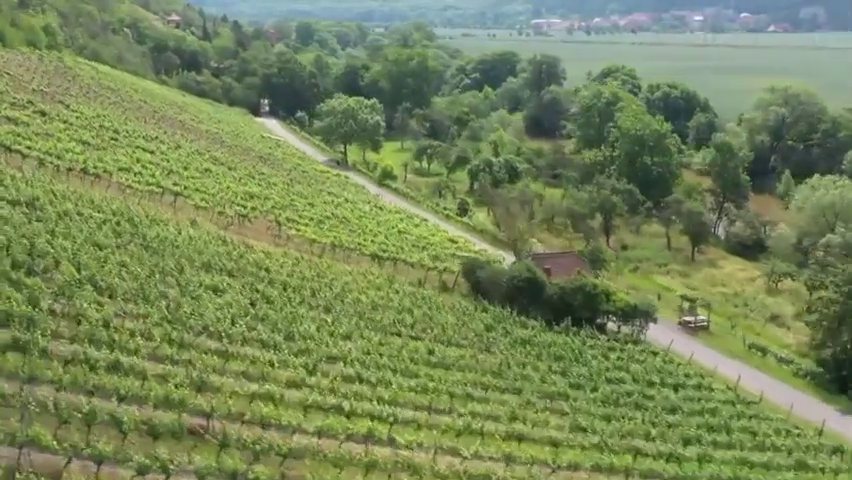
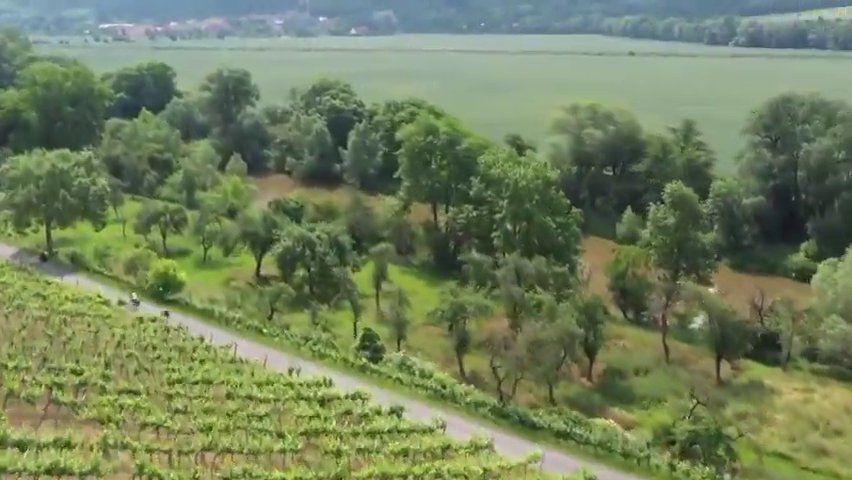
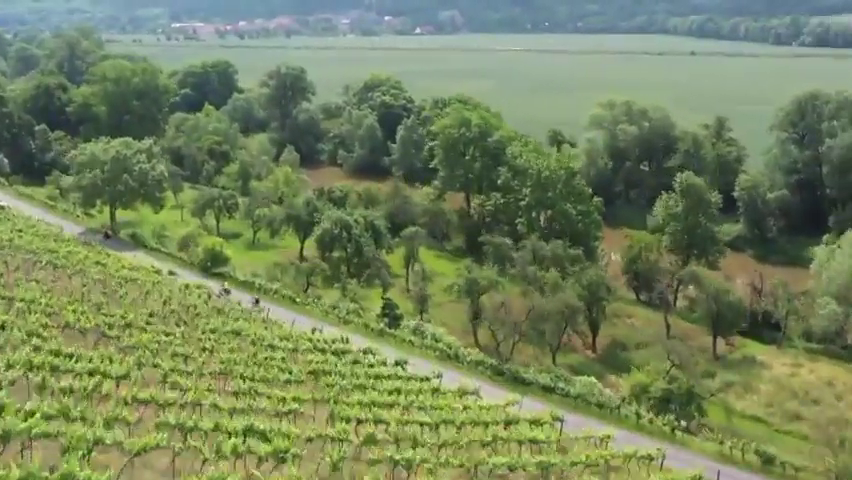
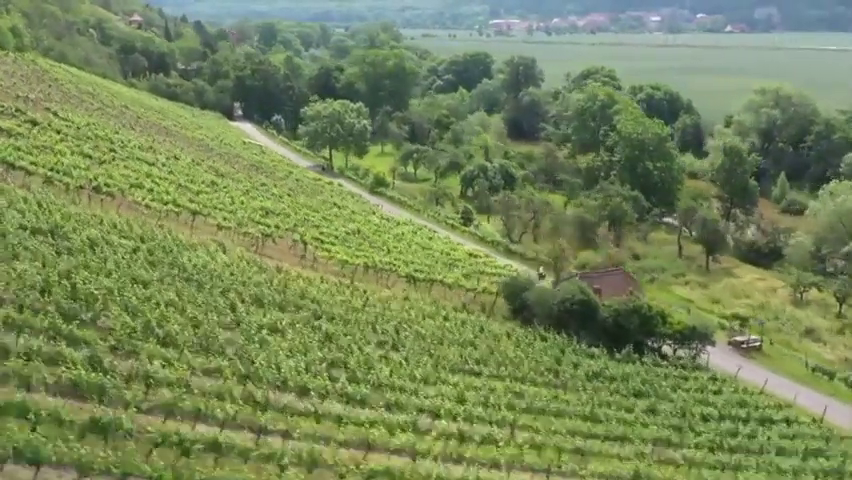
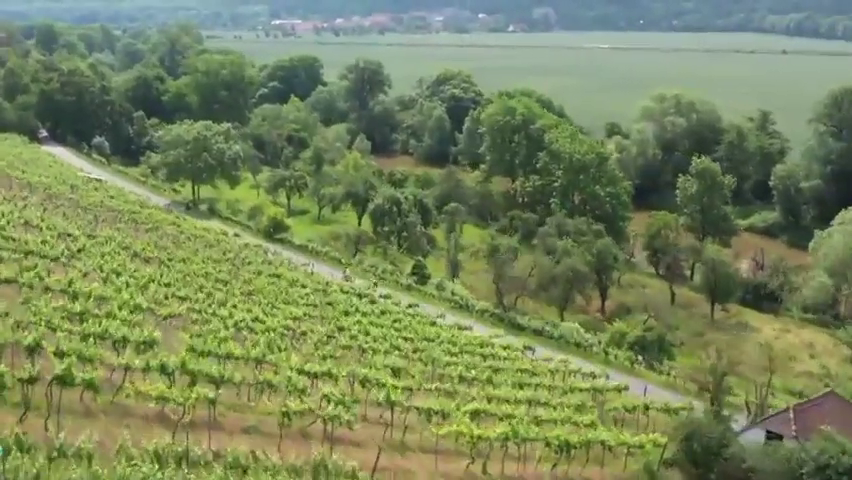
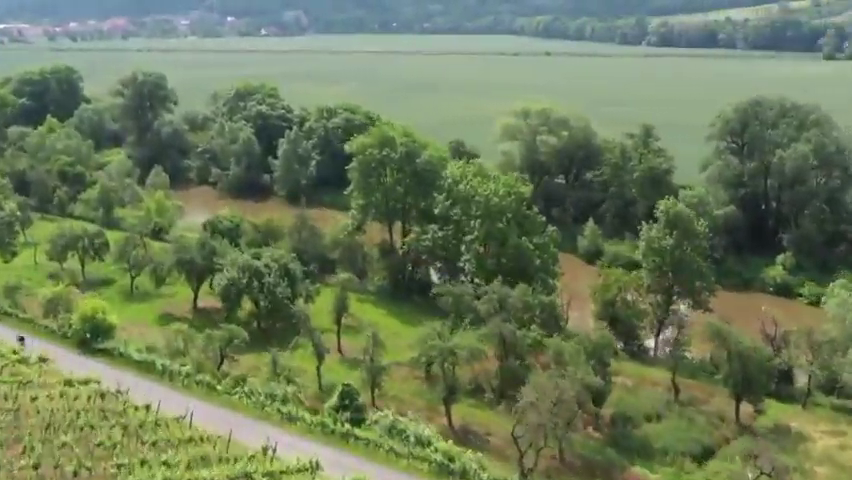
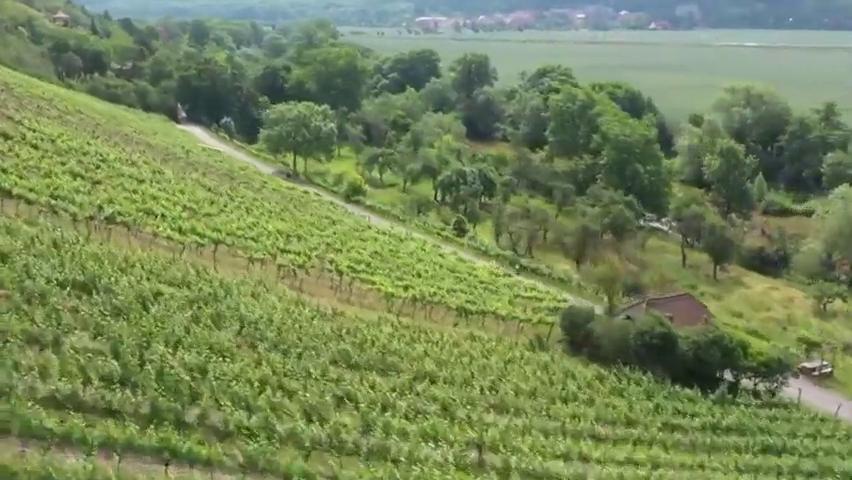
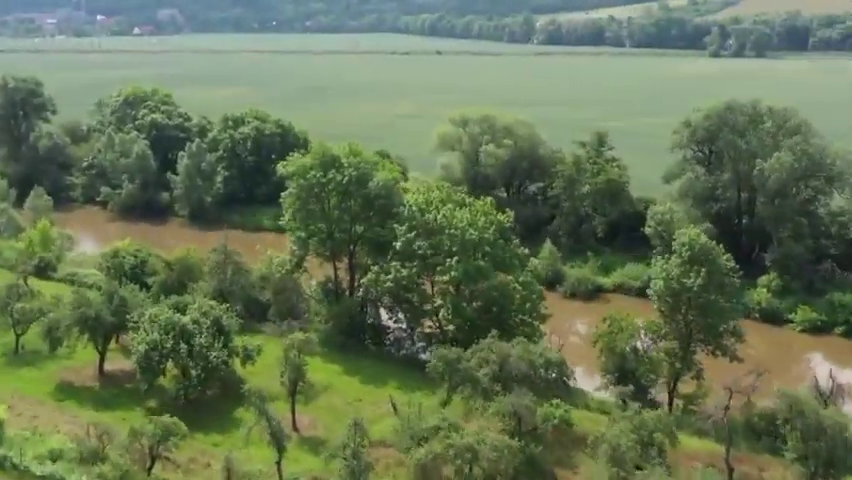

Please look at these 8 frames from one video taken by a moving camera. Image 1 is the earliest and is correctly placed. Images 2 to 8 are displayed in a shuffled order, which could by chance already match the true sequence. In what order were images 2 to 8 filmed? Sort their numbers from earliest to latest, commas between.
4, 7, 5, 3, 2, 6, 8
